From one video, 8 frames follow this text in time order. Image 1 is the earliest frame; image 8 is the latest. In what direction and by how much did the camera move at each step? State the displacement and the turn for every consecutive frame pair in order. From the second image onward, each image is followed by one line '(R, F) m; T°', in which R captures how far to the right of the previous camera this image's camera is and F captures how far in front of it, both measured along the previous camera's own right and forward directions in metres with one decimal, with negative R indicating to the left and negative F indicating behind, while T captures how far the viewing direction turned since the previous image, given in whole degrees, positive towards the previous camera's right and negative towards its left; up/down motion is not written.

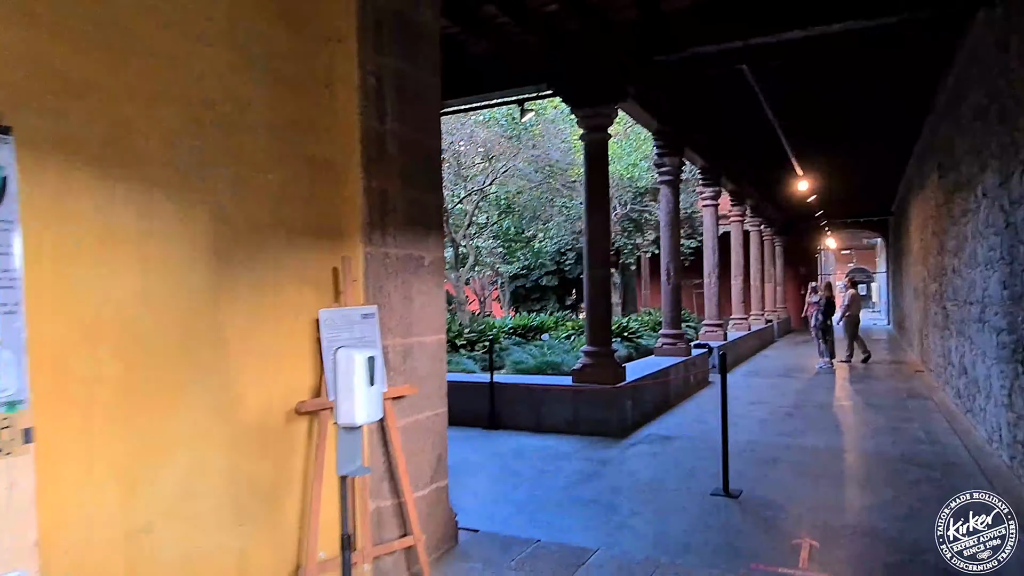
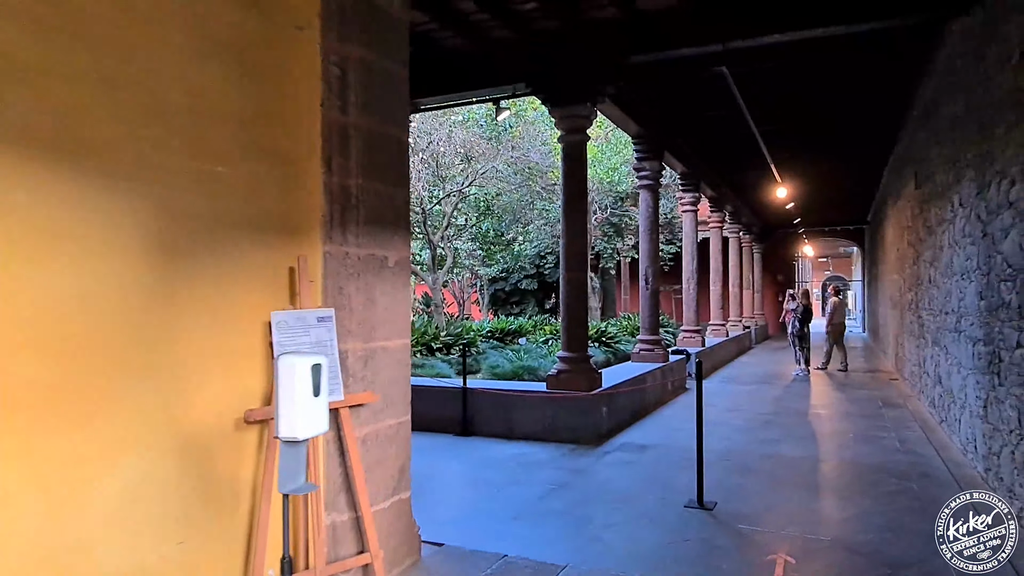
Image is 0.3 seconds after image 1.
(+0.1, +0.1) m; +2°
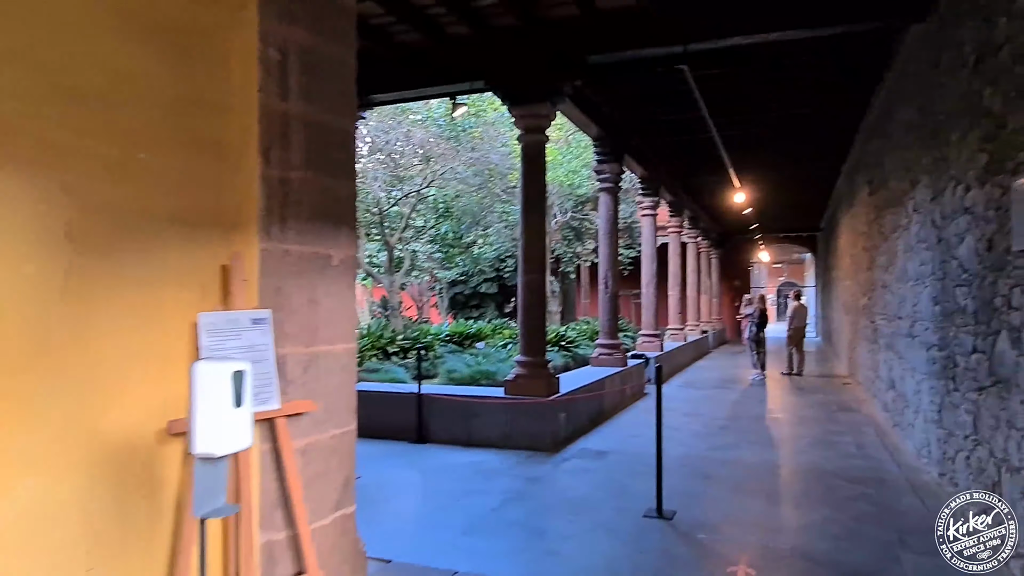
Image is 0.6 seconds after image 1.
(0.0, +0.1) m; +3°
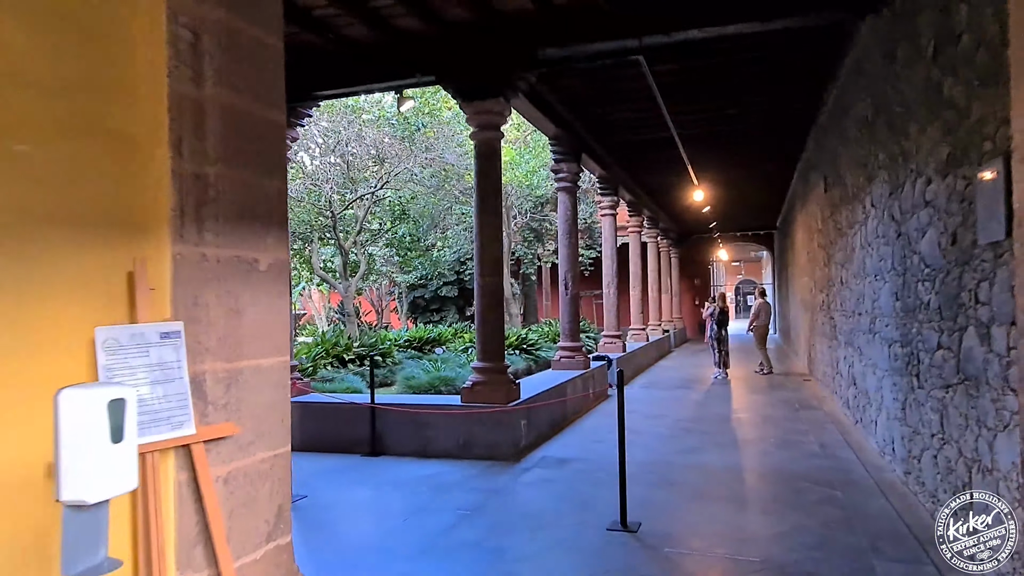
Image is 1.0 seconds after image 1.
(+0.1, +0.2) m; +3°
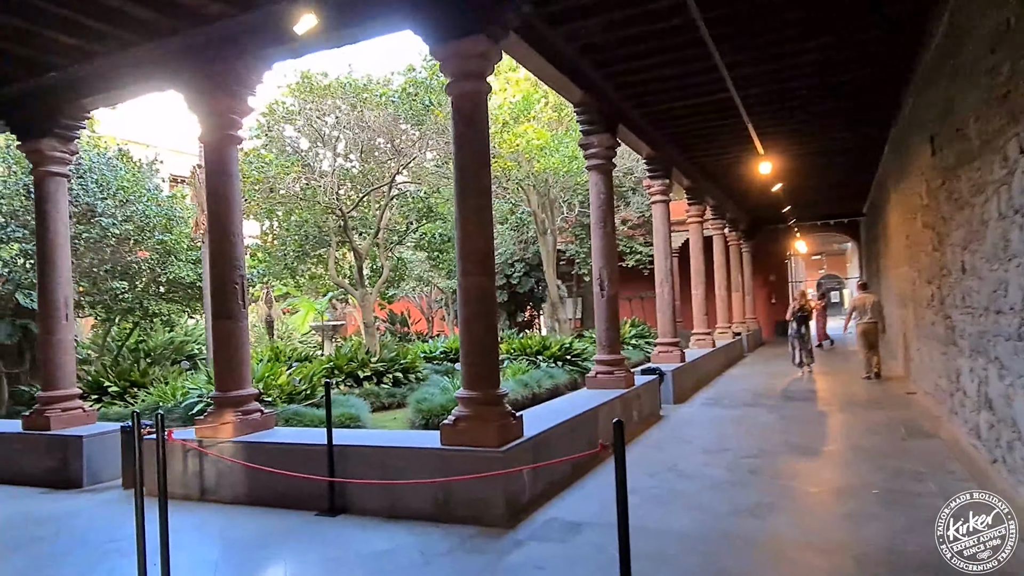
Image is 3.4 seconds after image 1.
(+0.5, +1.4) m; -6°
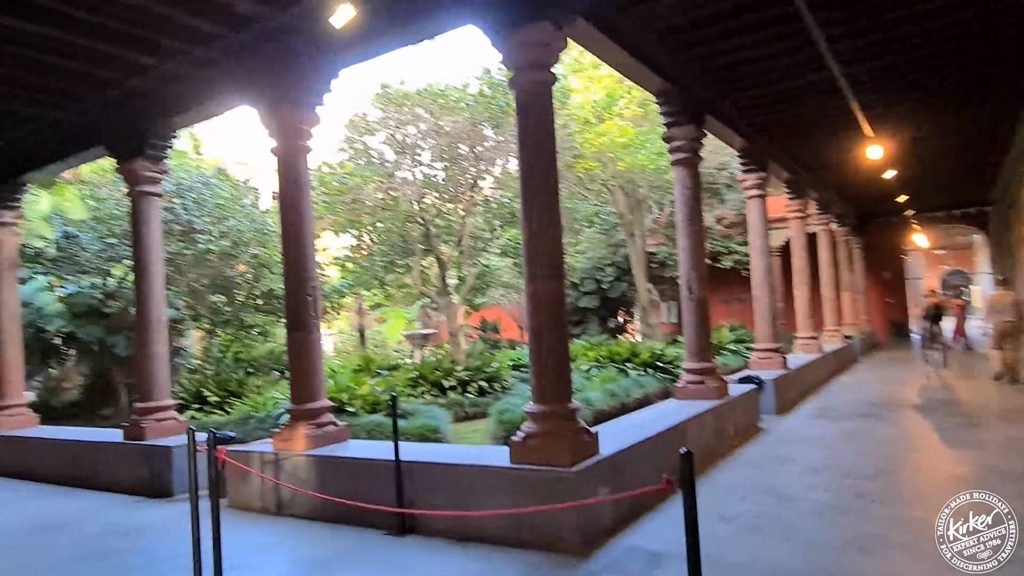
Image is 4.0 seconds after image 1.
(+0.1, +0.3) m; -8°
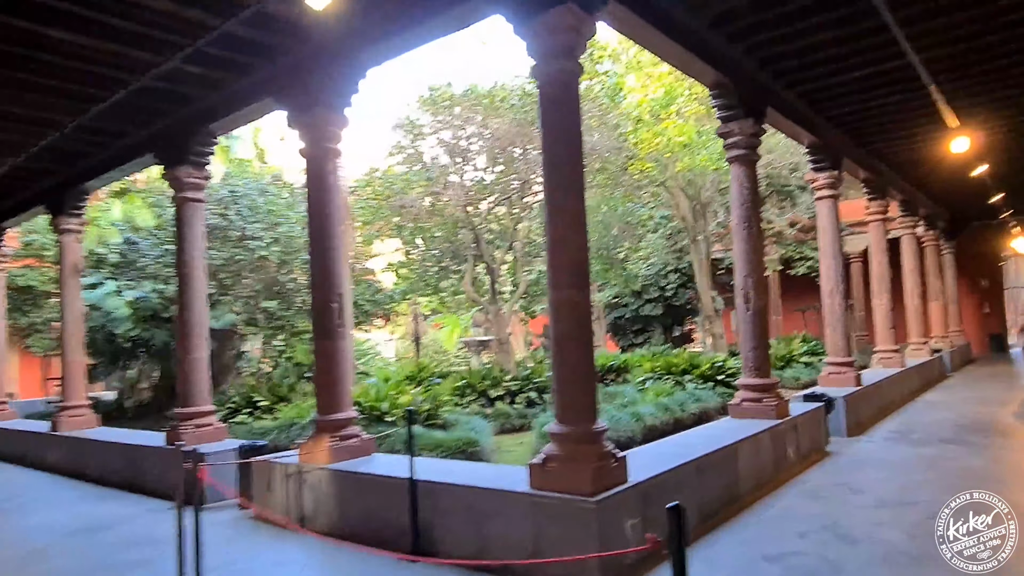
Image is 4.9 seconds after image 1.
(+0.3, +0.3) m; -6°
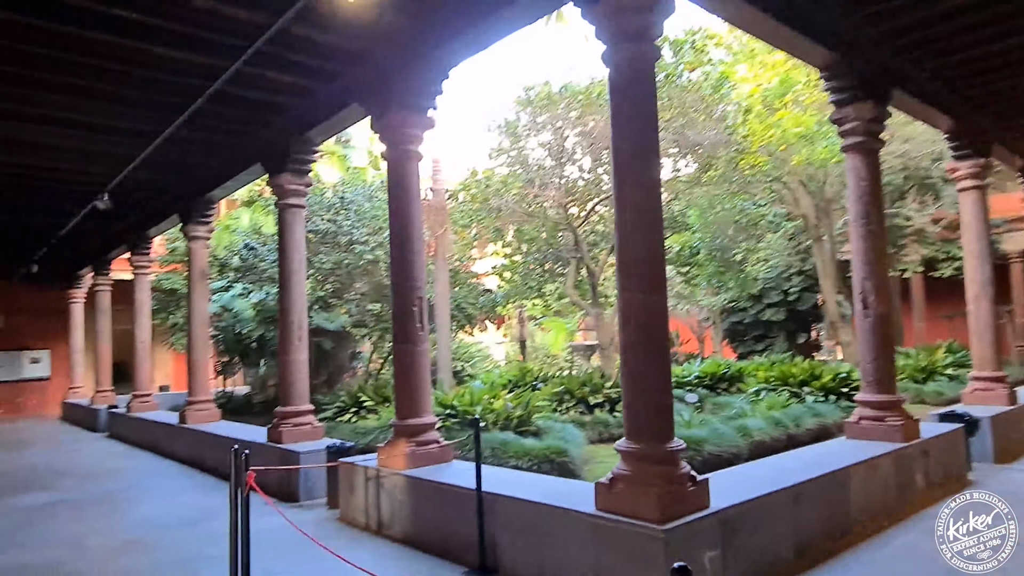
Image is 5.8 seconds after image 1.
(+0.3, +0.2) m; -10°
